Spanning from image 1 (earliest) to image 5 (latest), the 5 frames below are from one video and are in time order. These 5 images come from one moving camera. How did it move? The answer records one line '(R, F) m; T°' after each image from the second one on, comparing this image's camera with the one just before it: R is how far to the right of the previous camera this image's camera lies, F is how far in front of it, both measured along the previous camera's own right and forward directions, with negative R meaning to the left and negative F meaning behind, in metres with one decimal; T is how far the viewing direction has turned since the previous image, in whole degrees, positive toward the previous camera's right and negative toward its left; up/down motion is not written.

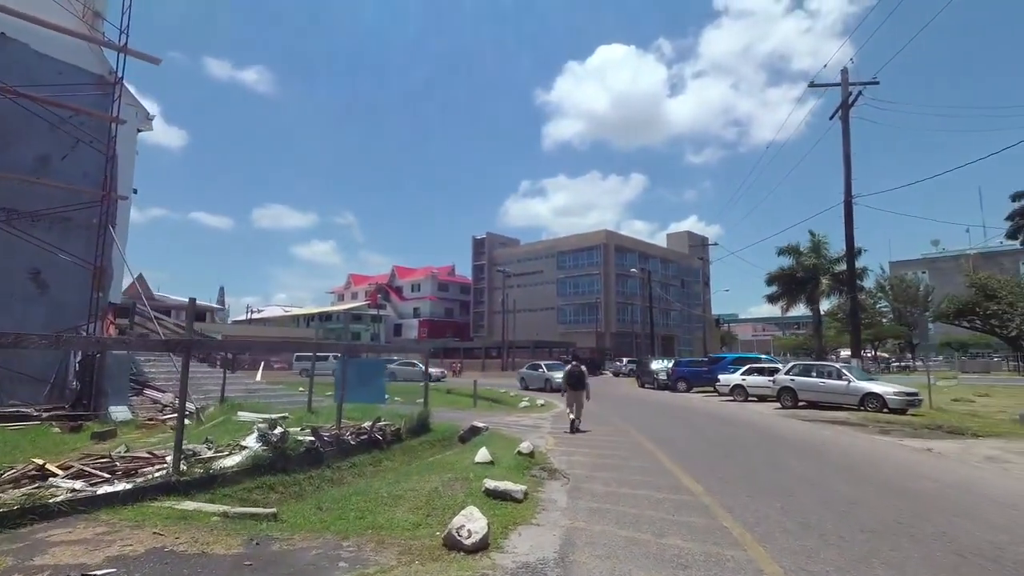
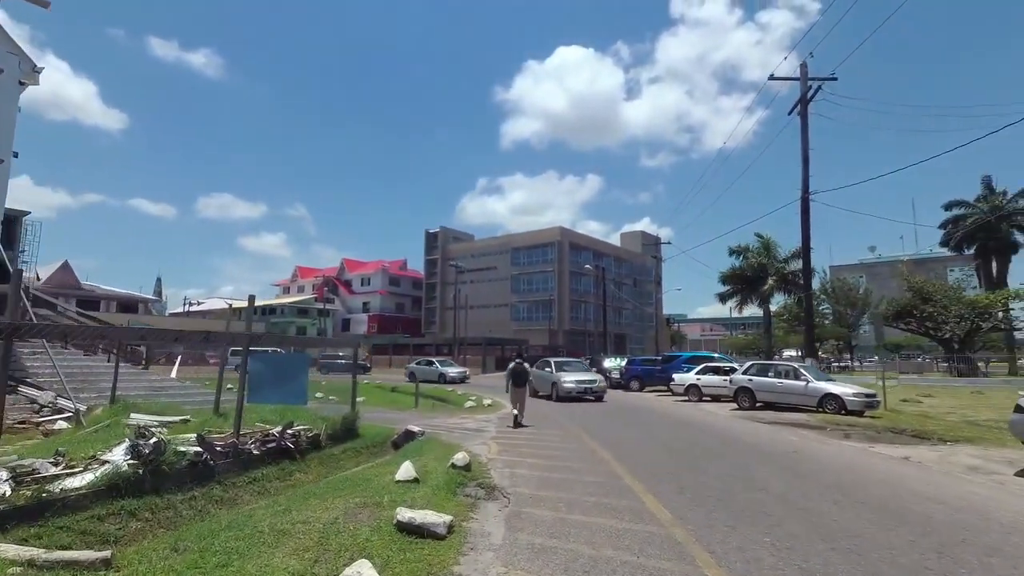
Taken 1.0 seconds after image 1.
(+0.3, +1.7) m; +5°
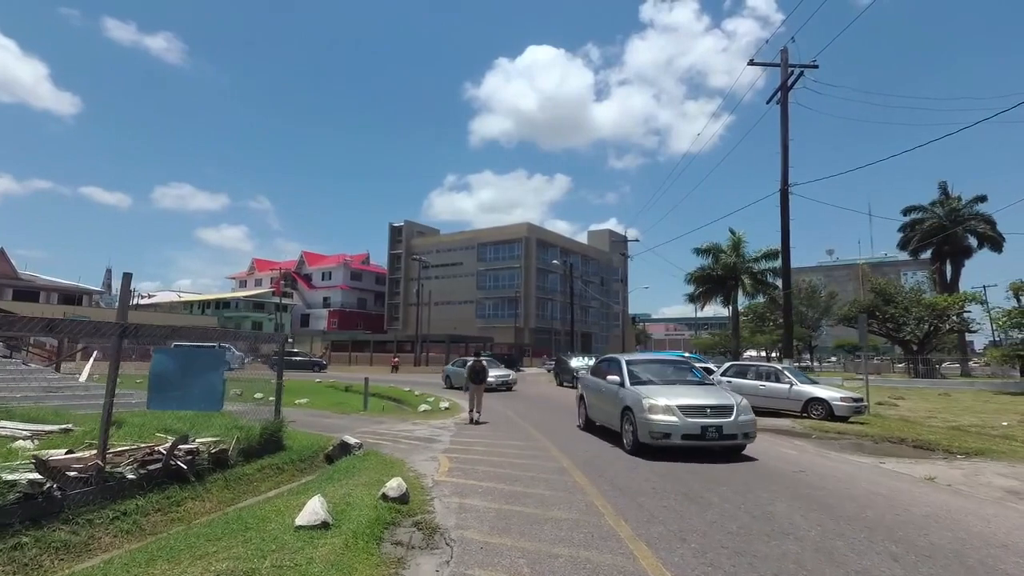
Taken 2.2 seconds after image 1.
(+0.2, +2.1) m; +3°
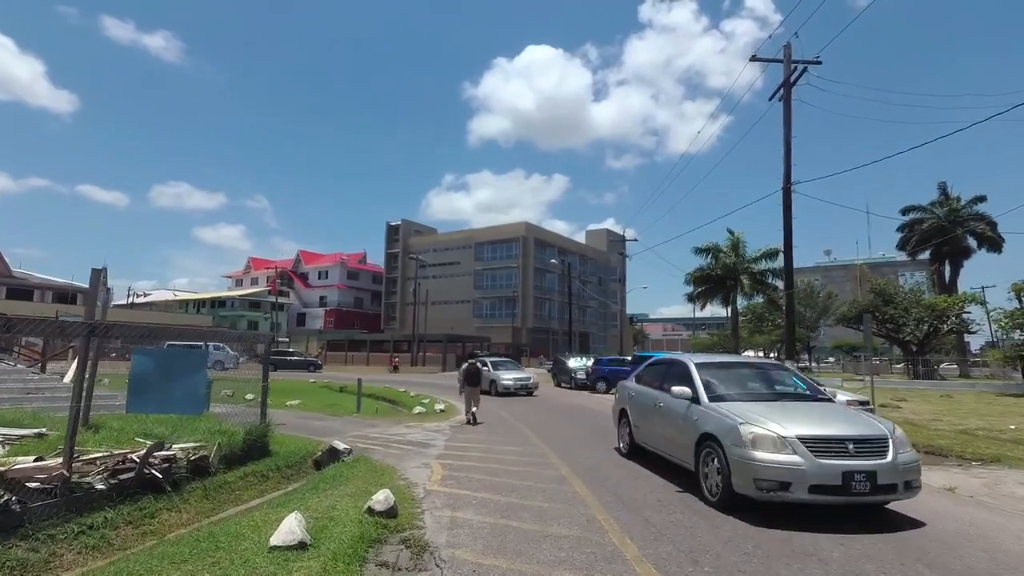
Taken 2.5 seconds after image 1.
(0.0, +0.5) m; 0°
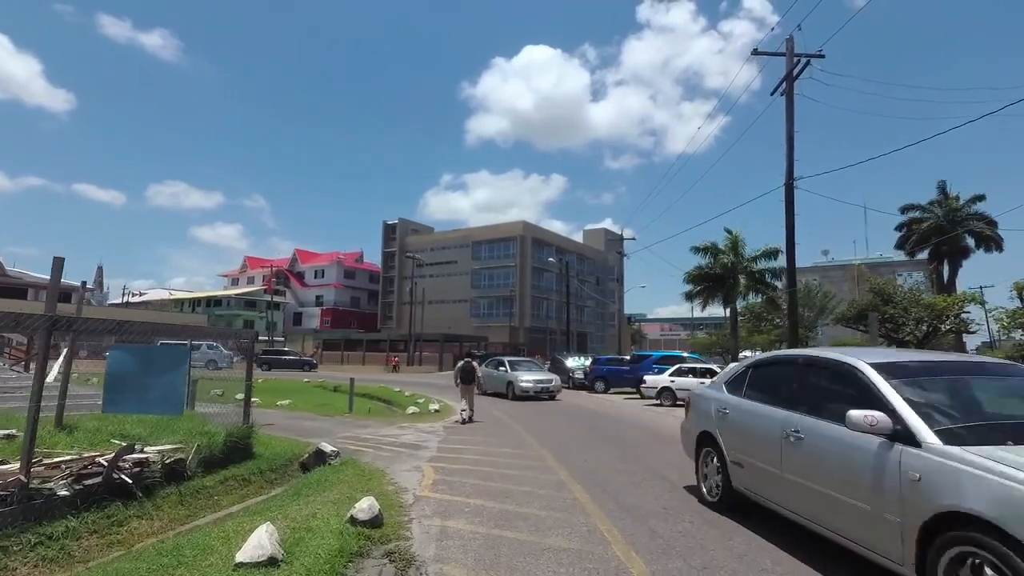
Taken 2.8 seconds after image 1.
(0.0, +0.5) m; 0°
